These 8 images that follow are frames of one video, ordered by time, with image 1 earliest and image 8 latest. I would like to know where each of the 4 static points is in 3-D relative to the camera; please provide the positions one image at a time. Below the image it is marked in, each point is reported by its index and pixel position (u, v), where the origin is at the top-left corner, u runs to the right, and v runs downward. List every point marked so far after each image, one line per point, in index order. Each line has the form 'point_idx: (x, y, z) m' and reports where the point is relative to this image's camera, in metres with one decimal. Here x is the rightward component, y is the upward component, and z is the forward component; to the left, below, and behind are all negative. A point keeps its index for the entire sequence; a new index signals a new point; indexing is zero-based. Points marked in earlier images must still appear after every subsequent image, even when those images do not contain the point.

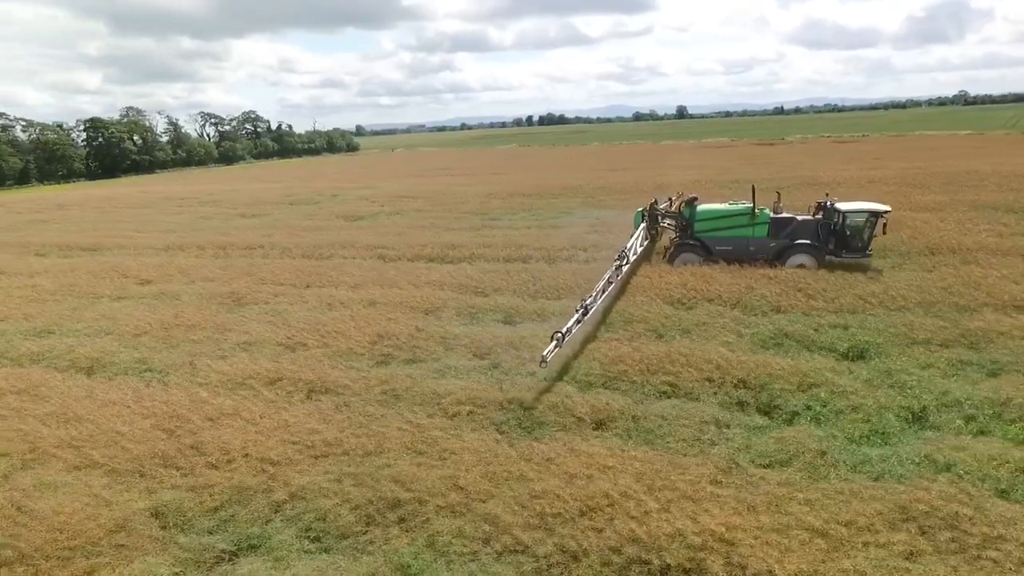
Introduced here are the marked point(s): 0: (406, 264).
0: (-3.0, +0.7, +17.6) m
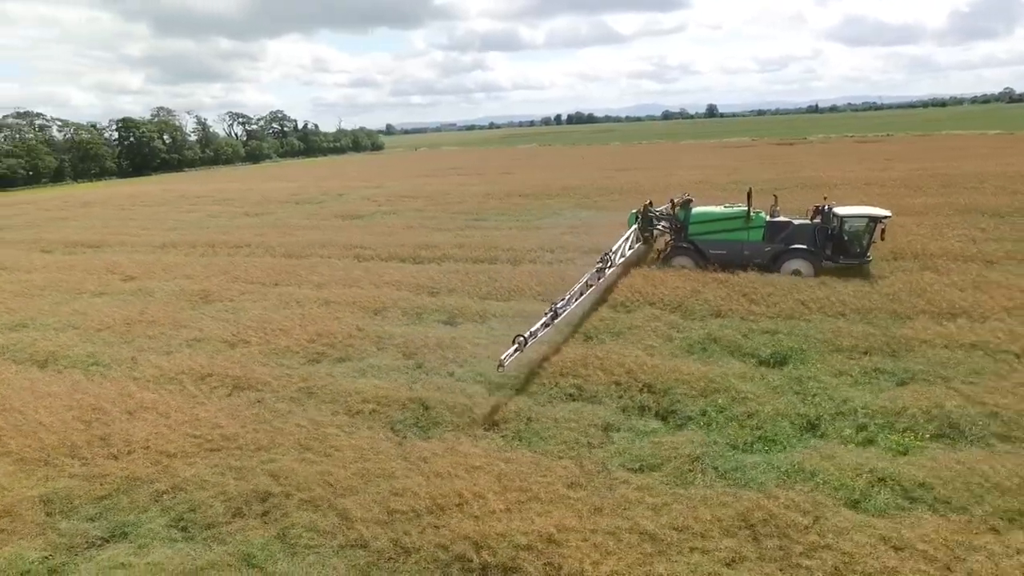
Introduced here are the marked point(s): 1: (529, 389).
0: (-4.0, +0.7, +17.9) m
1: (+0.2, -1.5, +9.2) m
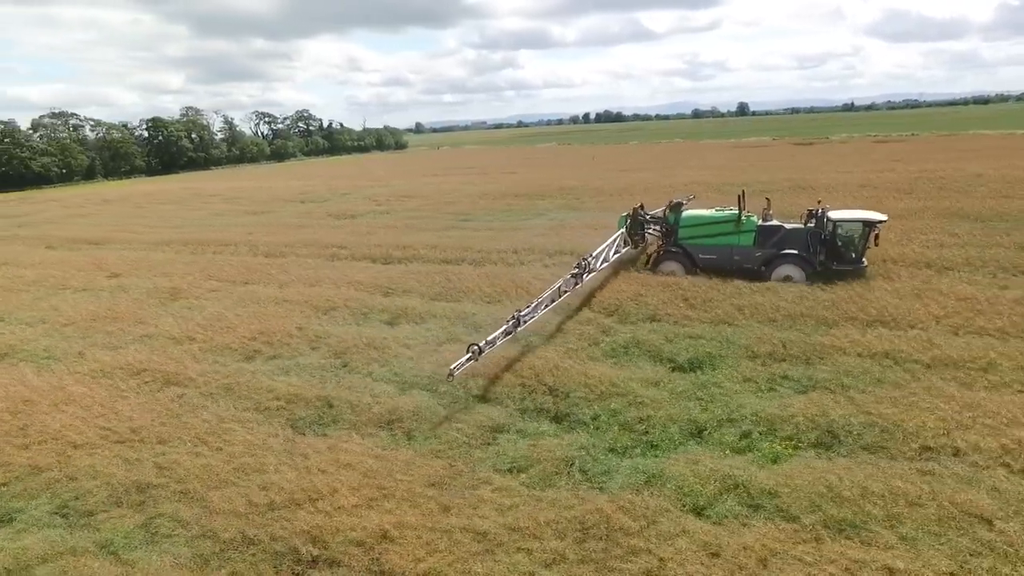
0: (-5.0, +0.7, +18.3) m
1: (-1.2, -1.6, +9.5) m
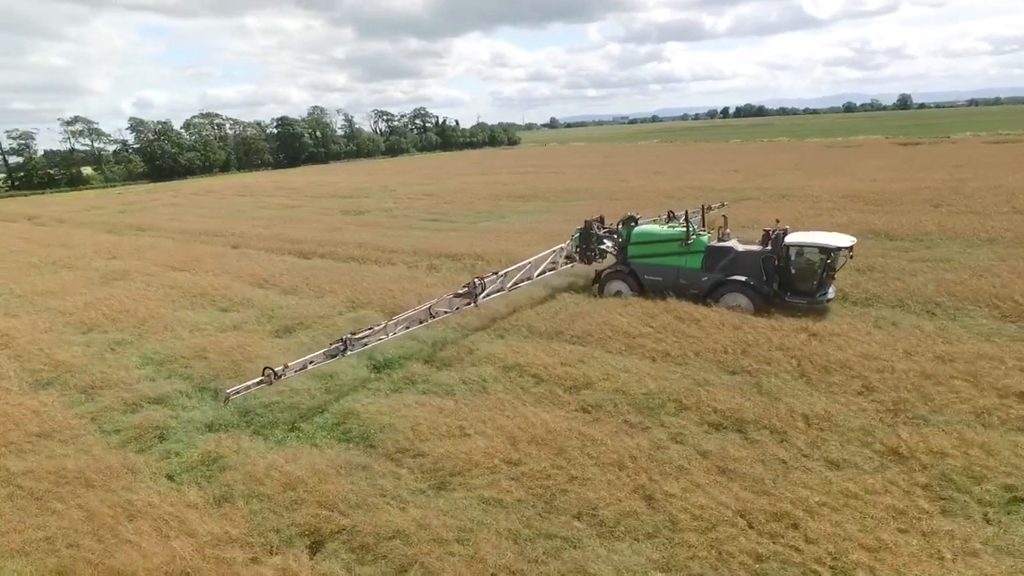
0: (-8.2, +1.1, +20.7) m
1: (-6.5, -1.4, +11.4) m
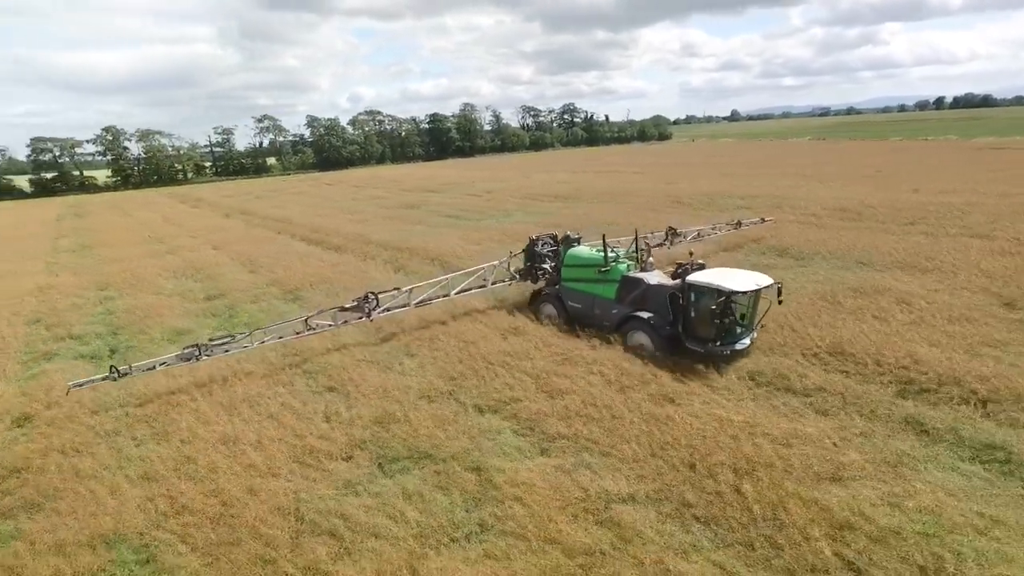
0: (-9.5, +1.9, +25.3) m
1: (-10.6, -0.7, +15.9) m
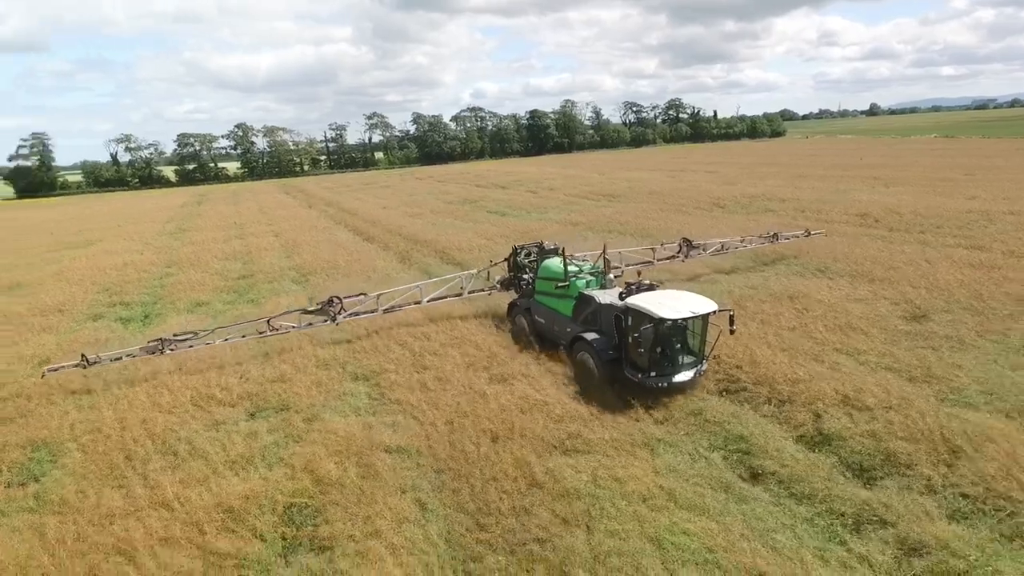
0: (-8.3, +2.6, +28.3) m
1: (-11.2, 0.0, +19.2) m
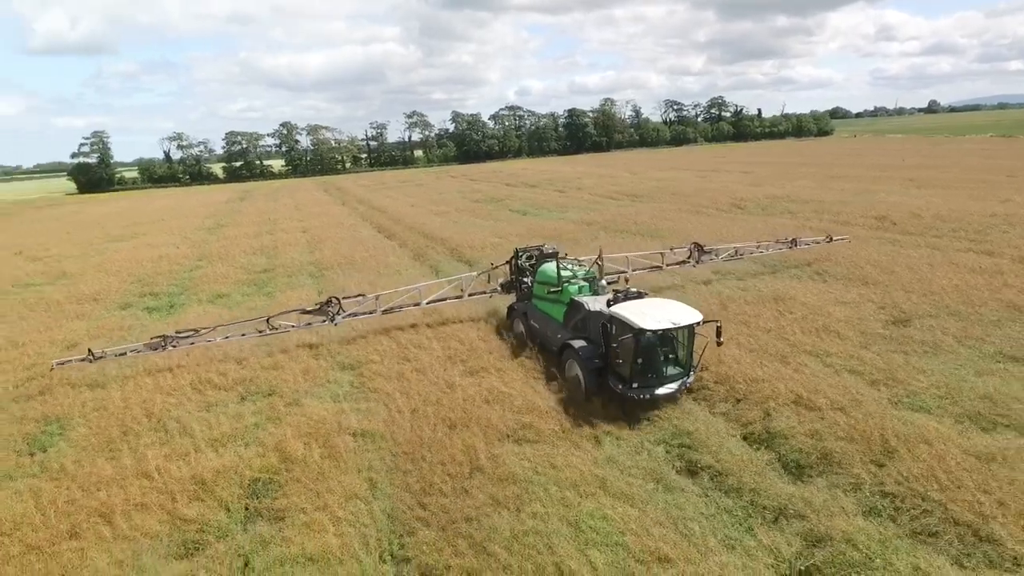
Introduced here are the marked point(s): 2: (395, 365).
0: (-7.4, +2.8, +29.2) m
1: (-10.9, +0.3, +20.3) m
2: (-2.0, -1.3, +10.4) m
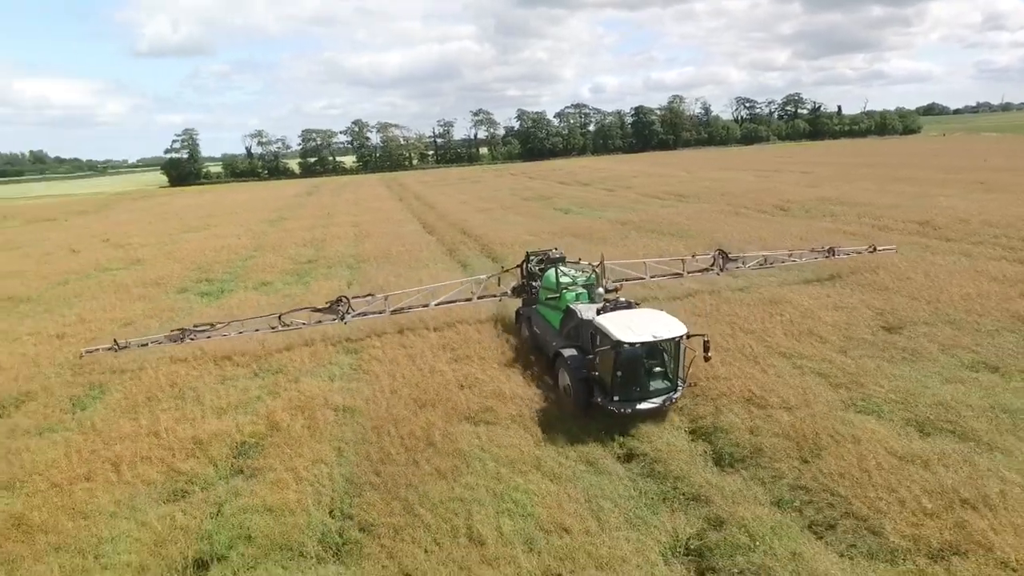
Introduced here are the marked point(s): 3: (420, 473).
0: (-5.5, +3.2, +30.5) m
1: (-10.0, +0.7, +22.1) m
2: (-2.2, -1.2, +11.3) m
3: (-1.1, -2.2, +7.2) m
